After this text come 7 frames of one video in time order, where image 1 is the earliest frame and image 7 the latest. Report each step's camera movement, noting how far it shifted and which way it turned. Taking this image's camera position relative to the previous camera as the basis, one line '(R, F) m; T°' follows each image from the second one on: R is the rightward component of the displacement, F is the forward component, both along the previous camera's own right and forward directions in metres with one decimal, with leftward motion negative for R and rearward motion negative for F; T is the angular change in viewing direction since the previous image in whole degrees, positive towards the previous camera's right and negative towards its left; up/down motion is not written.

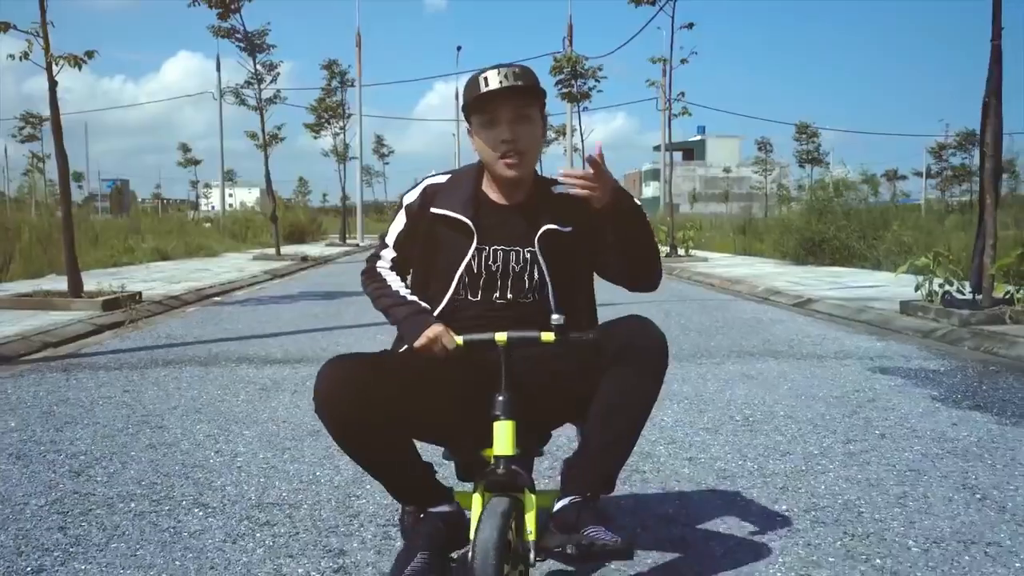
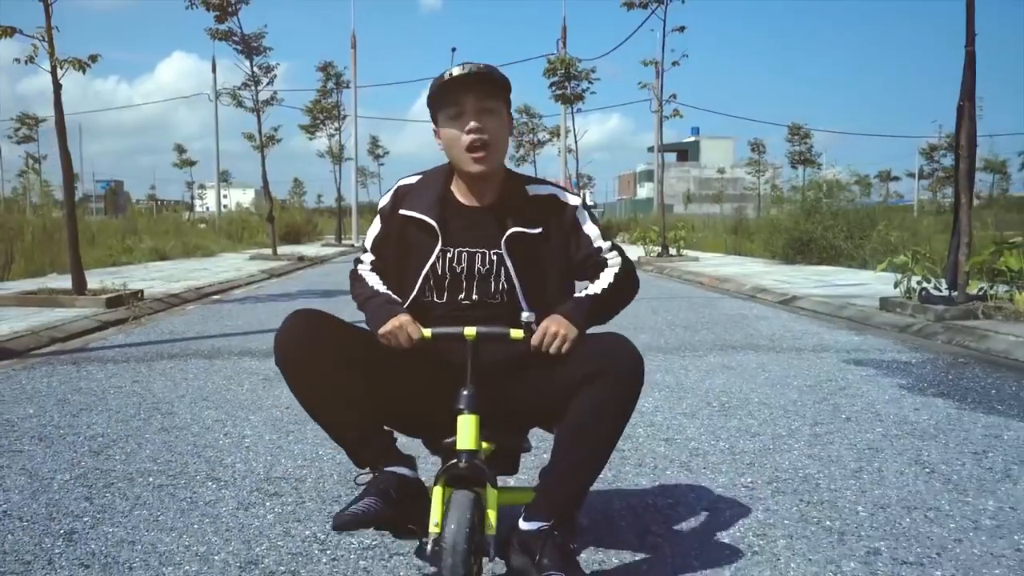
(0.0, -0.3) m; 0°
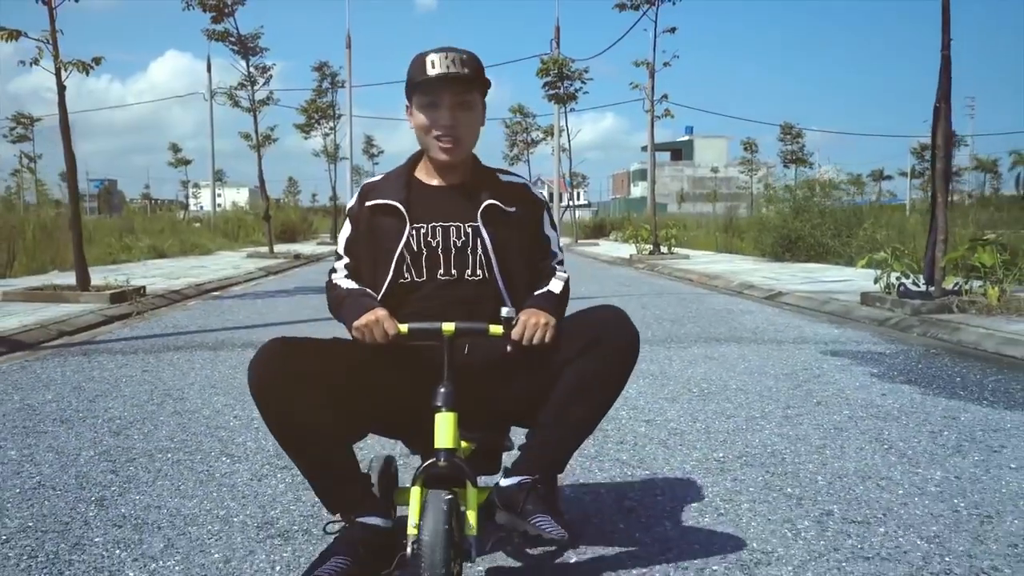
(0.0, -0.3) m; 0°
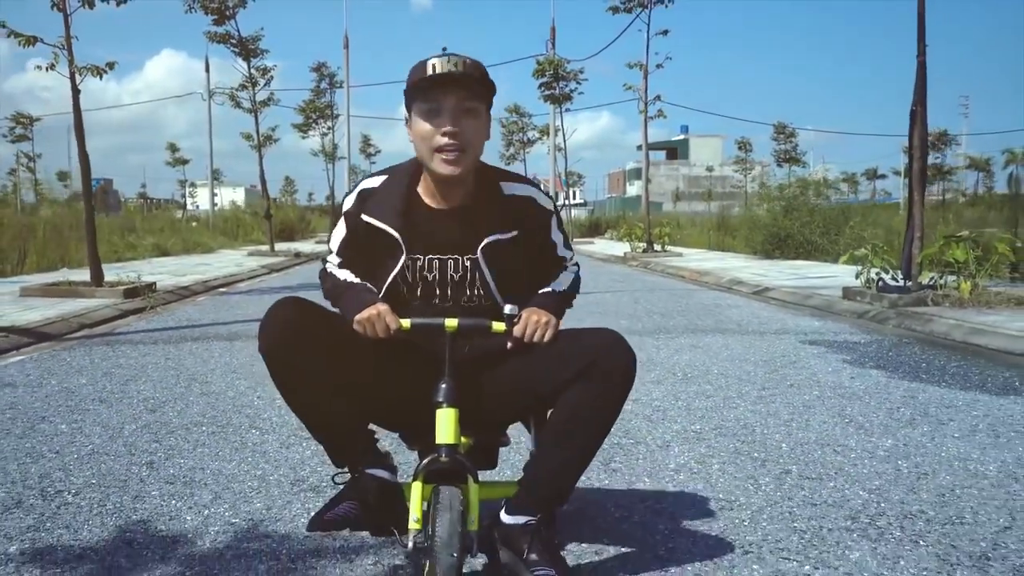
(0.0, -0.5) m; 0°
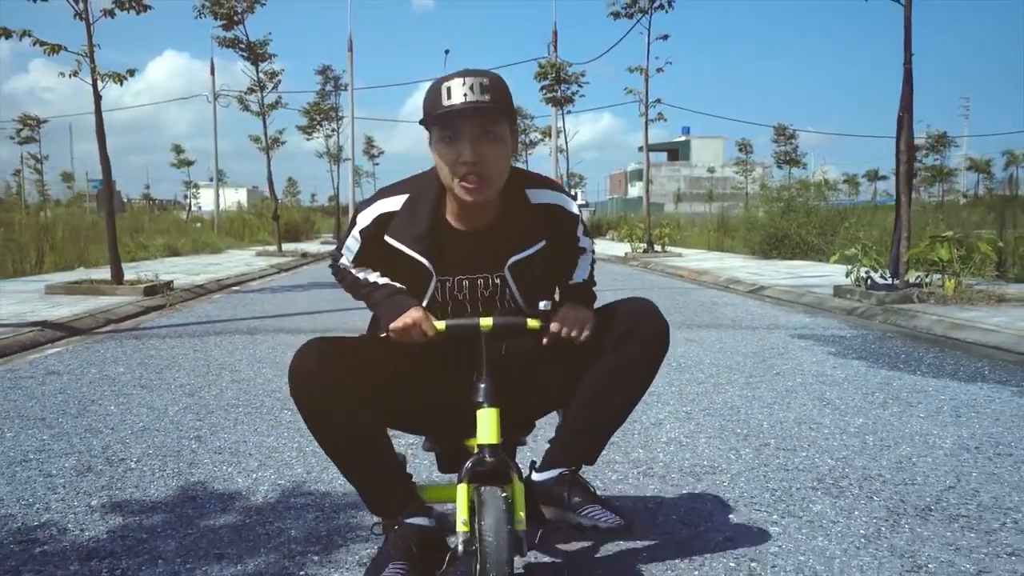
(0.0, -0.4) m; 0°
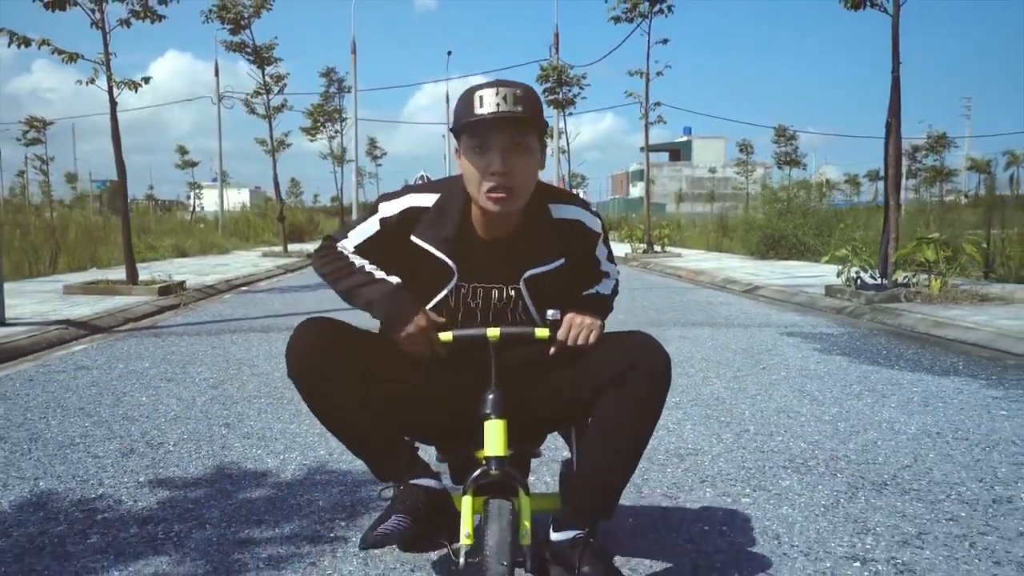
(0.0, -0.4) m; 0°
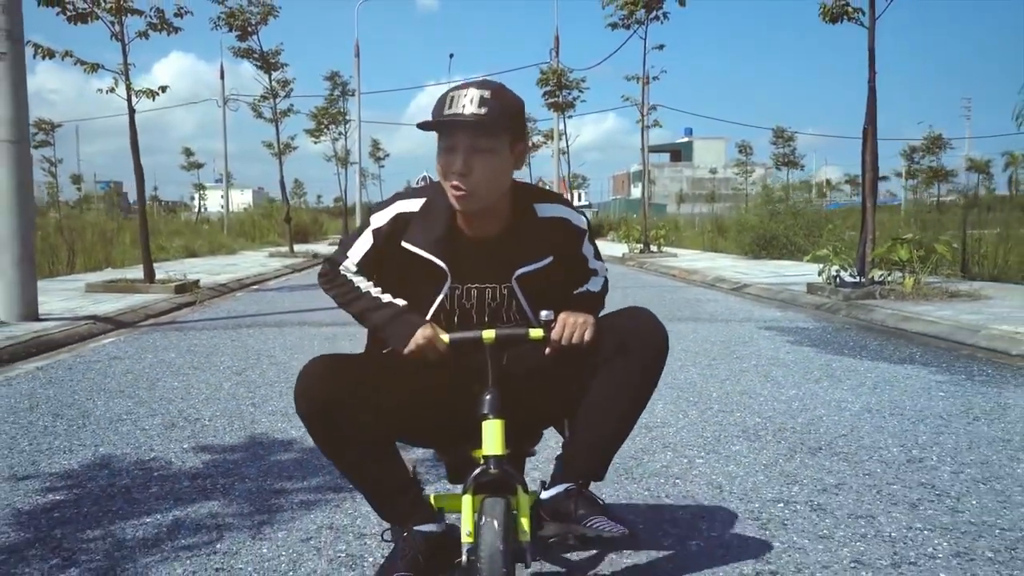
(+0.1, -0.6) m; 0°
